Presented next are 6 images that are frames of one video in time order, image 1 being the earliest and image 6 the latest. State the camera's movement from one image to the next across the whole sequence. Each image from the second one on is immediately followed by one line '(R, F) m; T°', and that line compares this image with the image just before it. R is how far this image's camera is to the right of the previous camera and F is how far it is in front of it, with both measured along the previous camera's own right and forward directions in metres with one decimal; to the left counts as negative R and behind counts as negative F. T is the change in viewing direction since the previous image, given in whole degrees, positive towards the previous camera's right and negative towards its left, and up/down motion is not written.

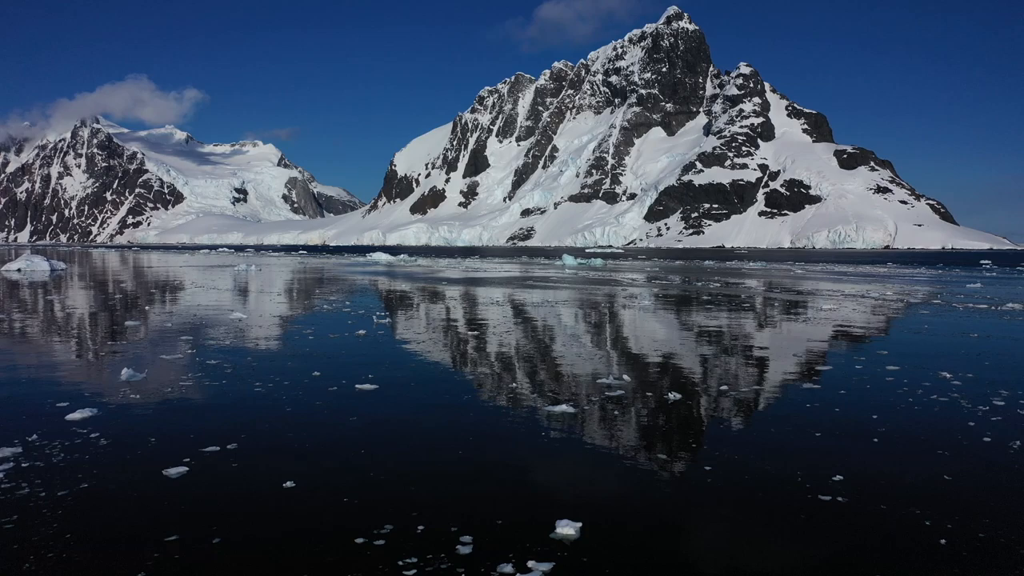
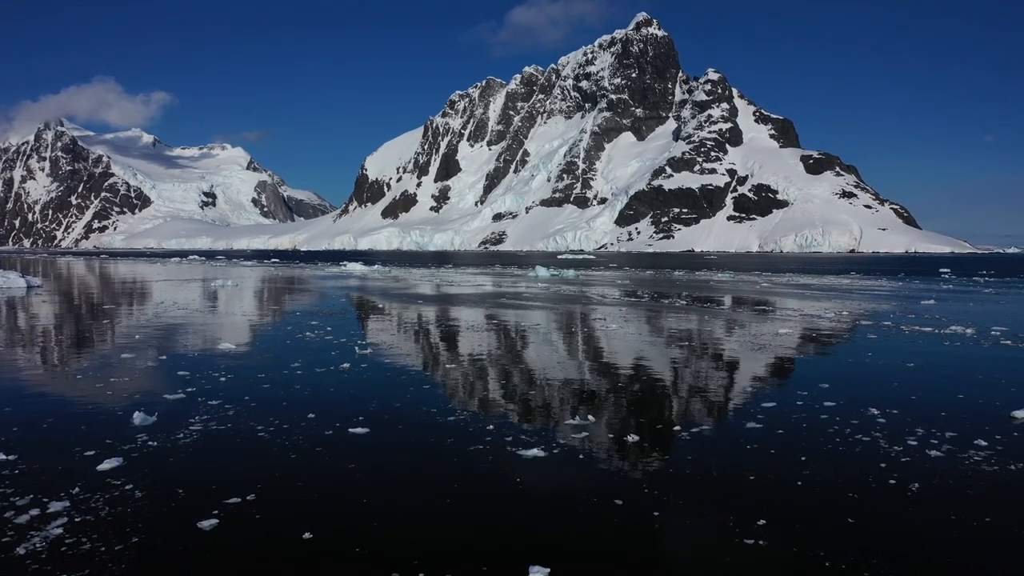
(-0.1, +0.2) m; +2°
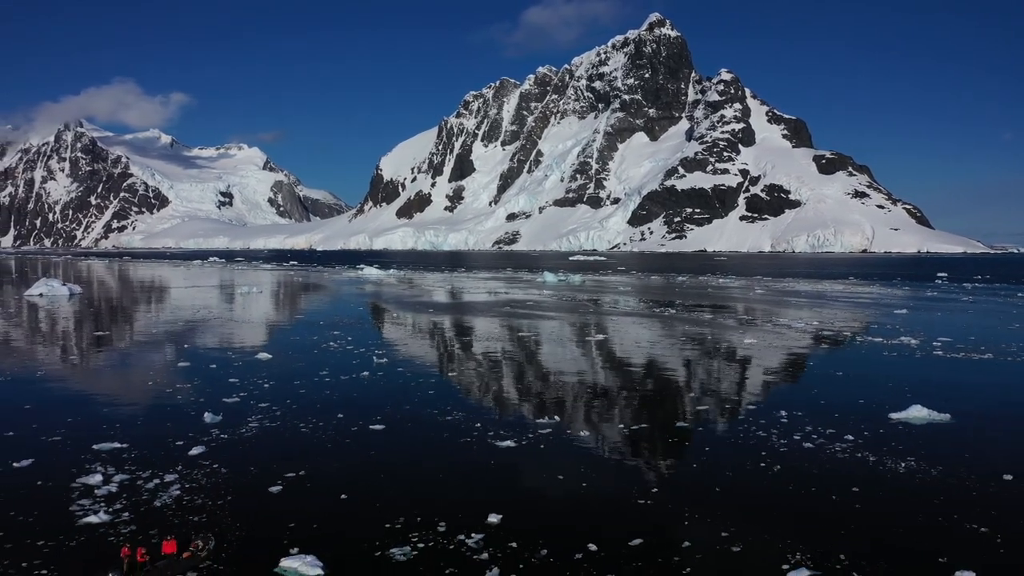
(+0.4, -1.4) m; -1°
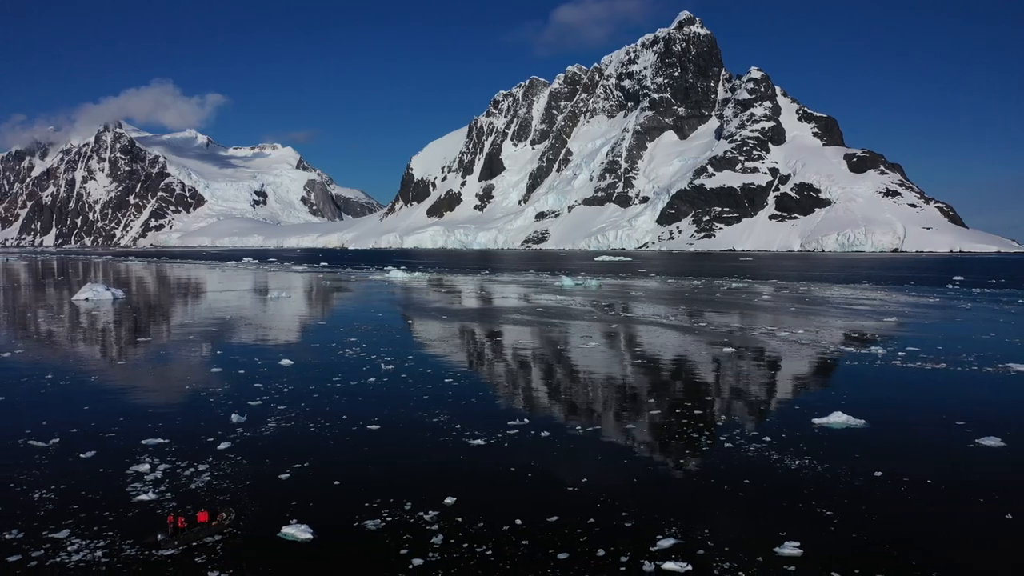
(+0.7, -1.3) m; -3°
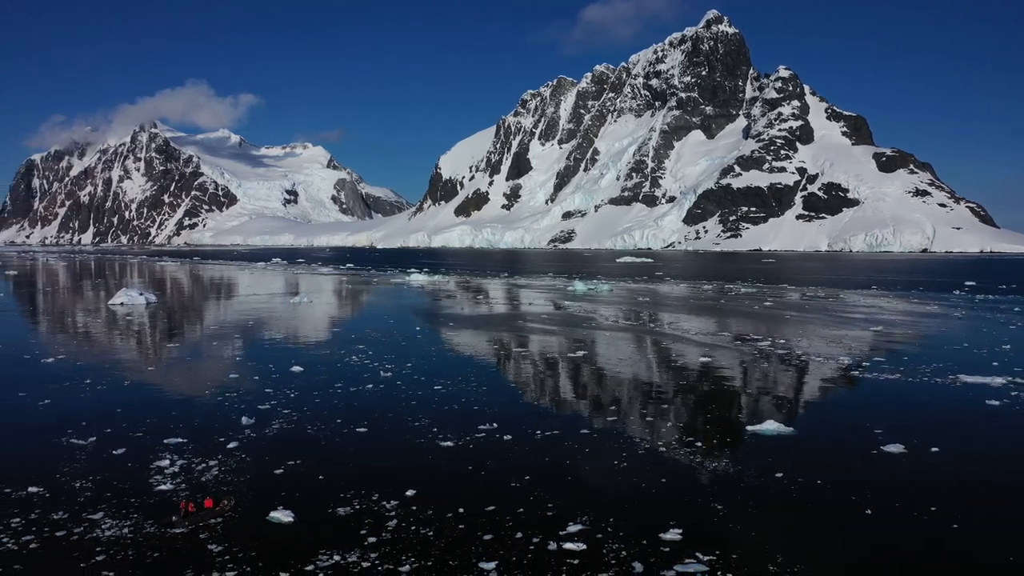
(+0.9, -1.2) m; -2°
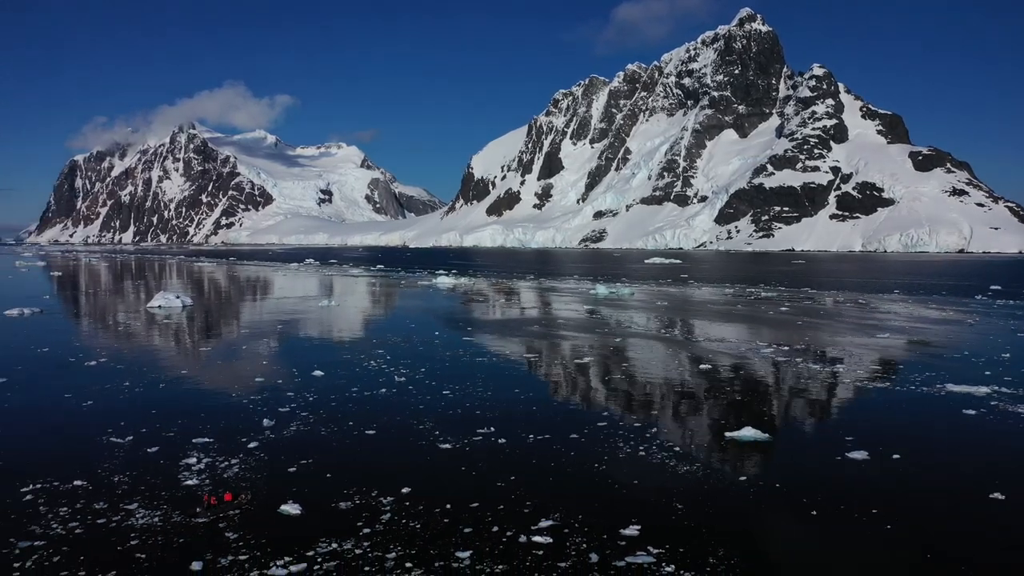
(+0.6, -0.8) m; -3°
